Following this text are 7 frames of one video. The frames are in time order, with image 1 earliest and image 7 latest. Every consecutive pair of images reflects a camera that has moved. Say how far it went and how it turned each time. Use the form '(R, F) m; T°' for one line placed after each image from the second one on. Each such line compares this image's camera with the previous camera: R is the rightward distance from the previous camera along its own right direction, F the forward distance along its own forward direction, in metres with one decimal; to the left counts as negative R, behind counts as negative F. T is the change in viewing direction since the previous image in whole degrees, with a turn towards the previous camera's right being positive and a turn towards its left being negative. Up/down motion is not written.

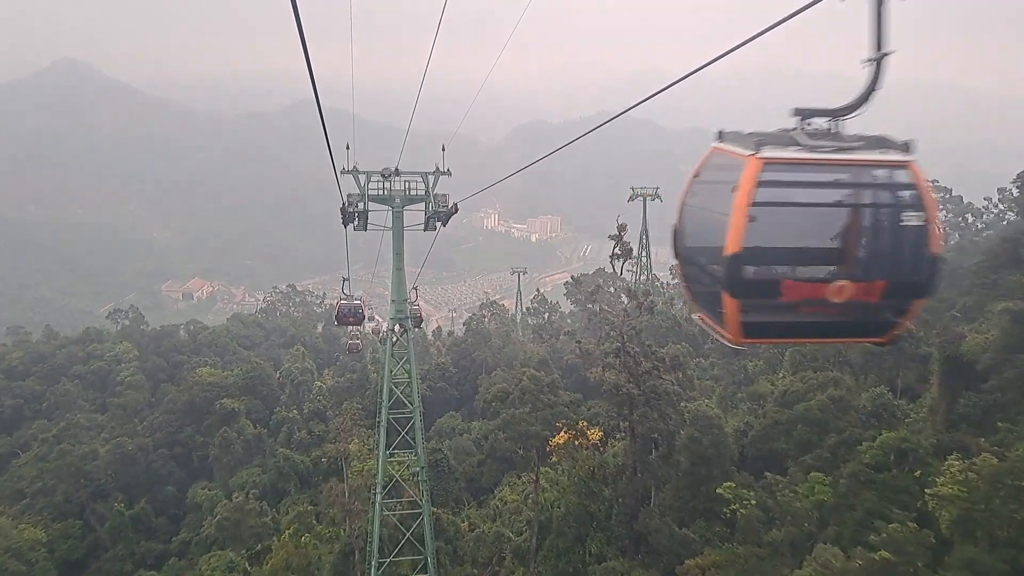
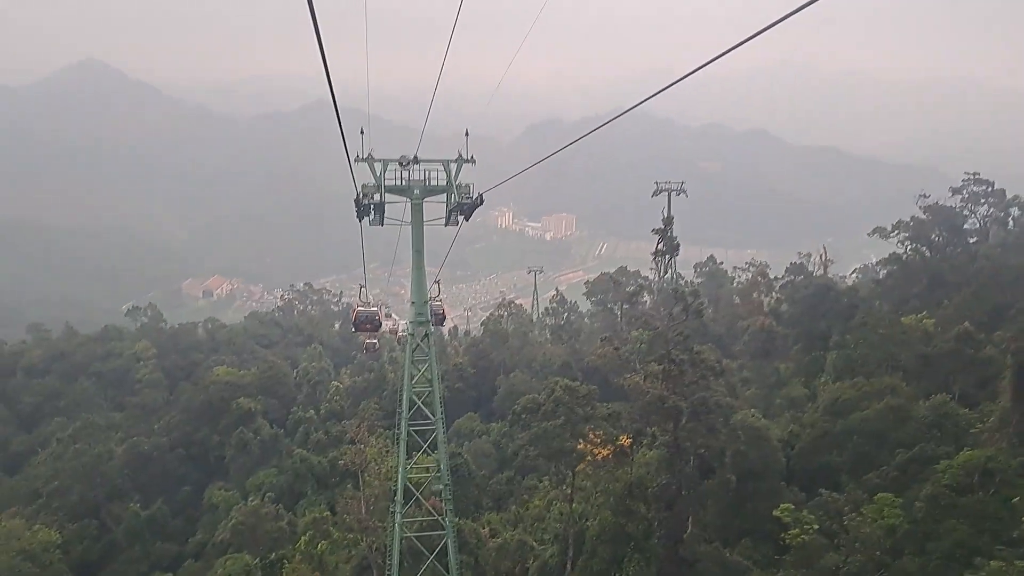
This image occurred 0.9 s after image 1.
(-0.2, +0.8) m; -2°
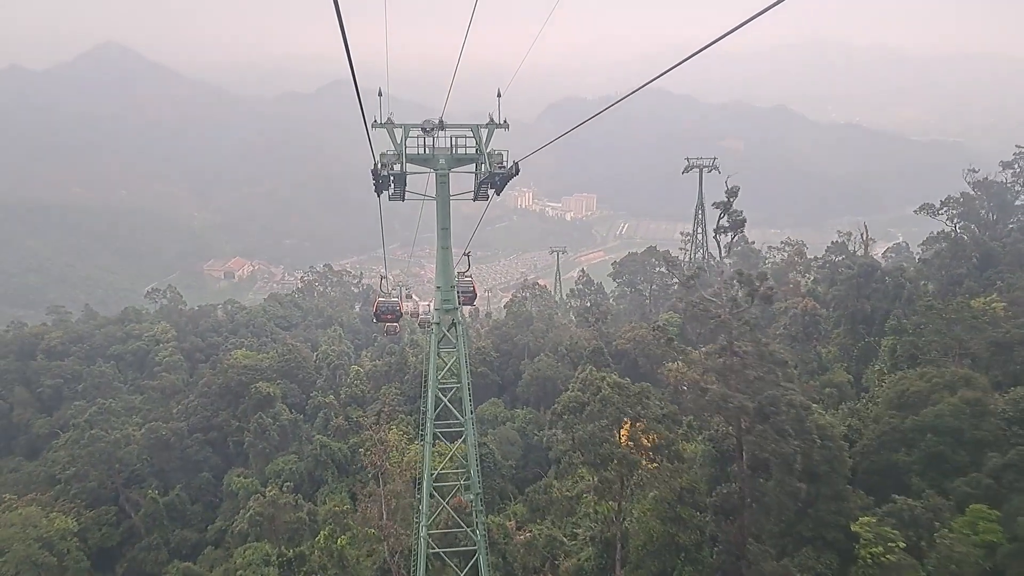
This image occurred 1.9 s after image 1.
(-0.2, +1.0) m; -2°
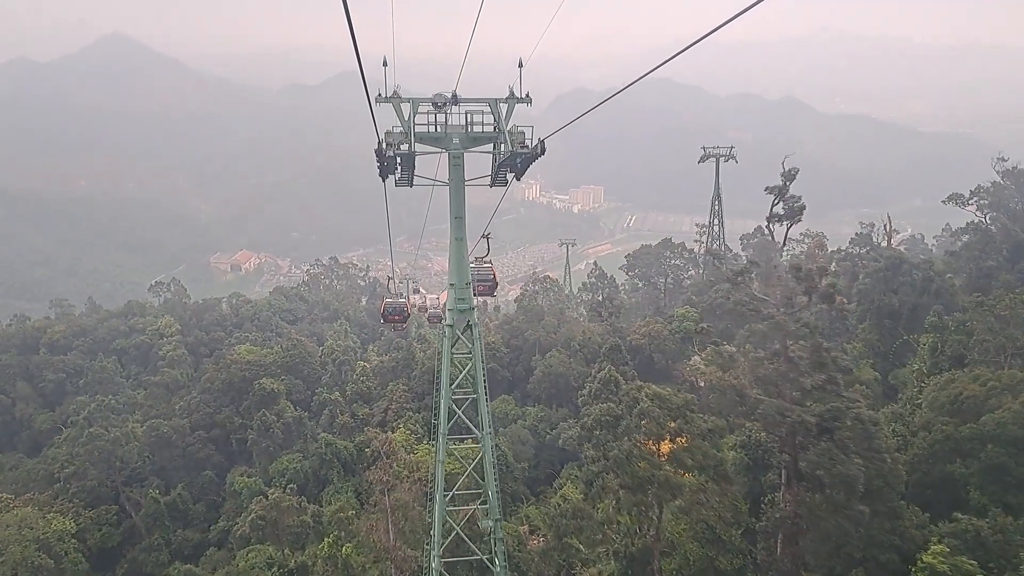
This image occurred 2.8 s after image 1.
(-0.2, +0.9) m; -1°
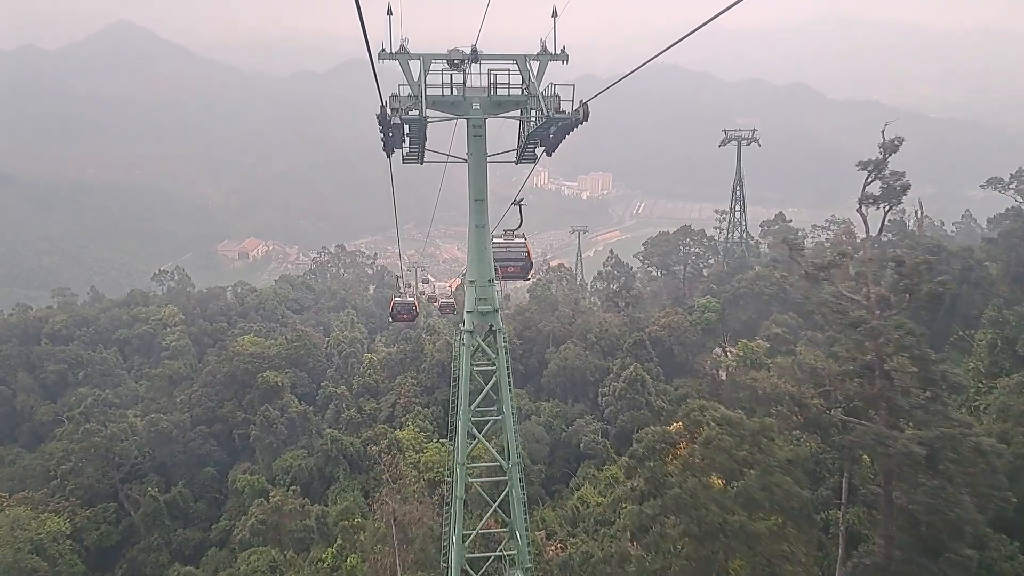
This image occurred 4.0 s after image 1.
(-0.2, +1.1) m; -1°
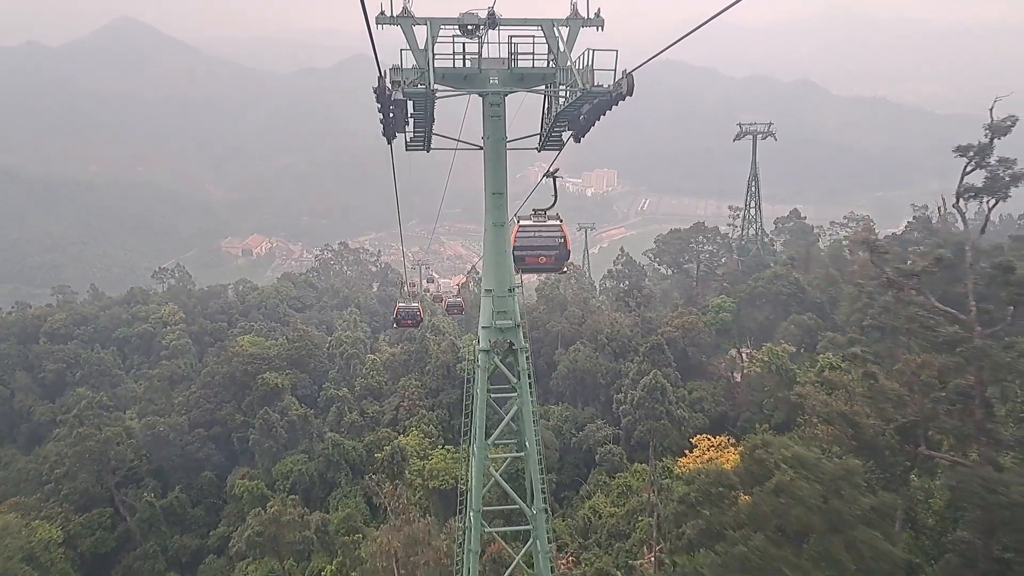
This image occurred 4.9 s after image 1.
(-0.2, +0.8) m; 0°
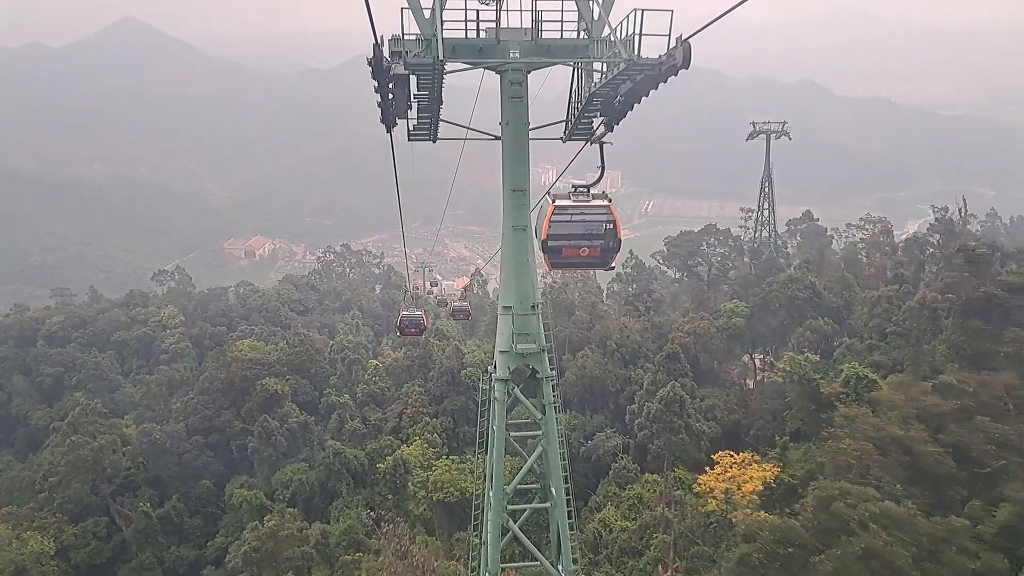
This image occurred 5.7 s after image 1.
(-0.1, +0.7) m; 0°
